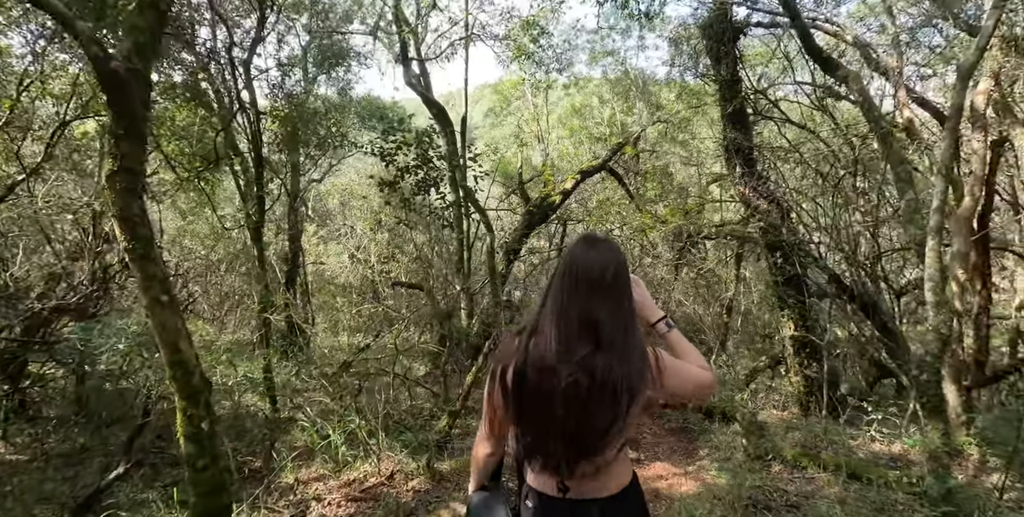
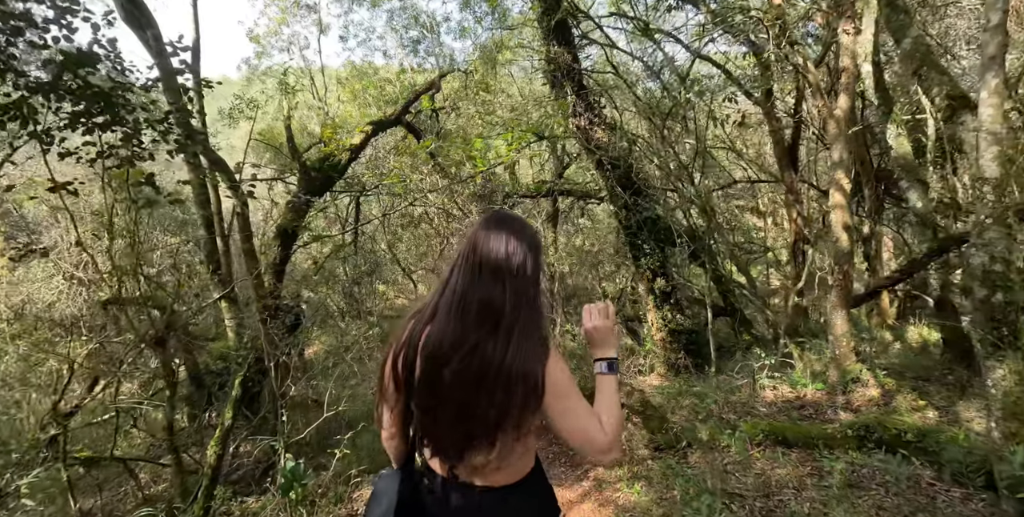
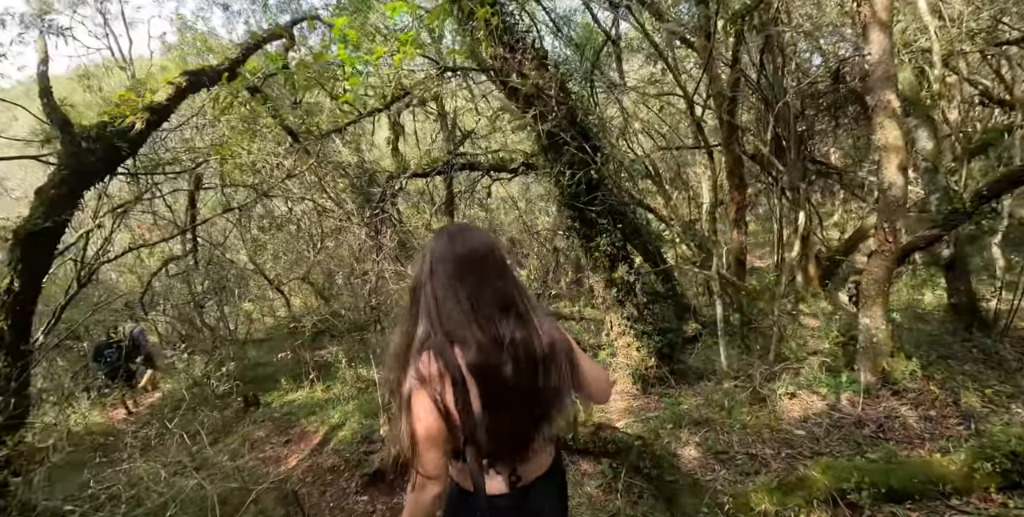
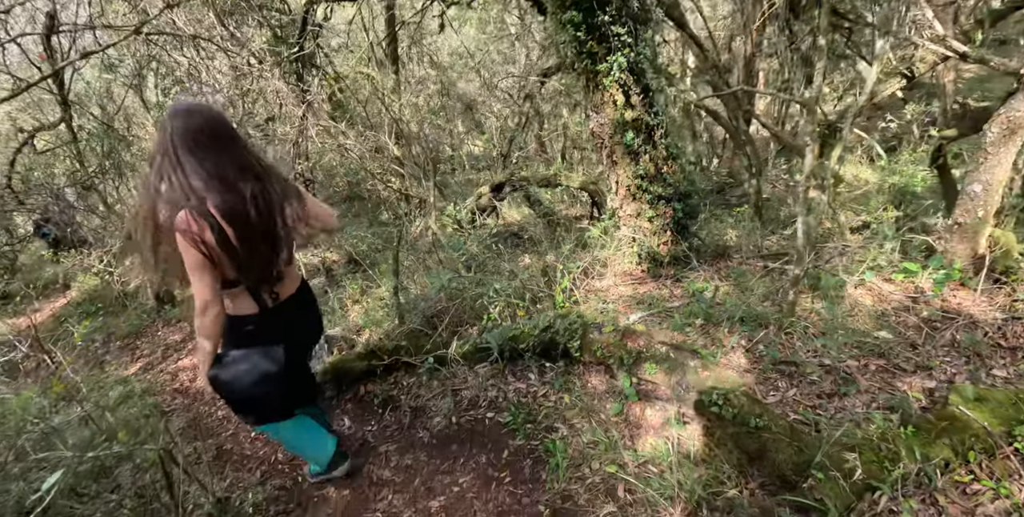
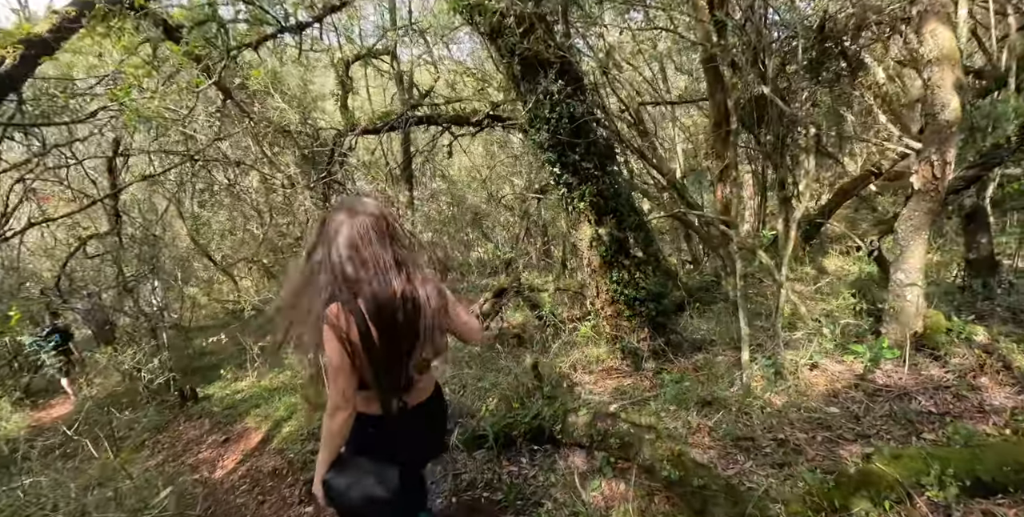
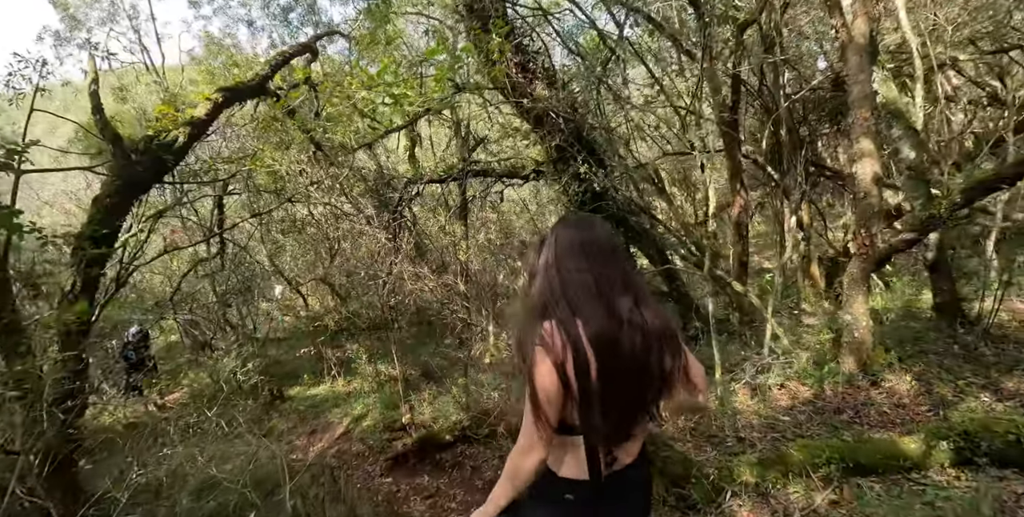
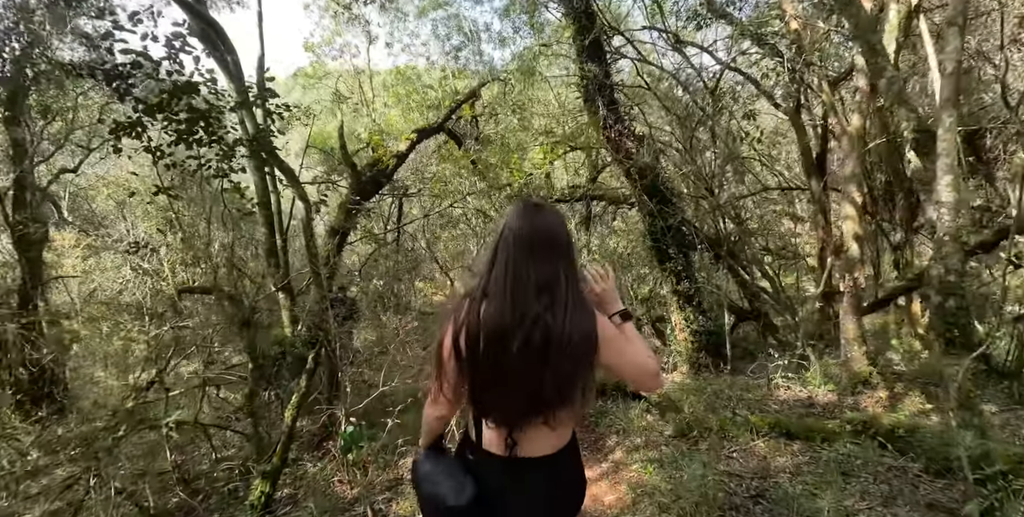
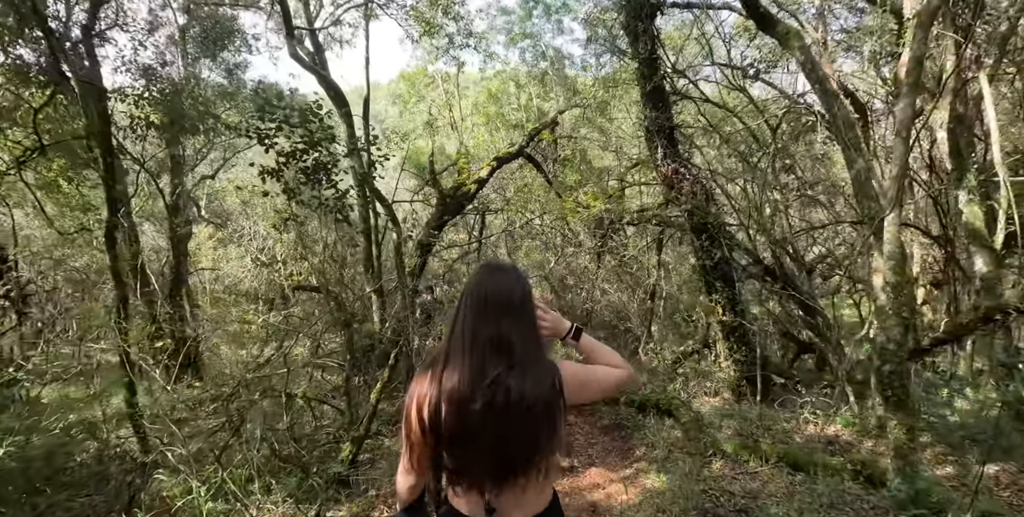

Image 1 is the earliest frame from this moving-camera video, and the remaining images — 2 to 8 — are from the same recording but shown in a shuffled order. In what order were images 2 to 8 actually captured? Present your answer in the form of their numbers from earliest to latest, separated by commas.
8, 7, 2, 6, 3, 5, 4
